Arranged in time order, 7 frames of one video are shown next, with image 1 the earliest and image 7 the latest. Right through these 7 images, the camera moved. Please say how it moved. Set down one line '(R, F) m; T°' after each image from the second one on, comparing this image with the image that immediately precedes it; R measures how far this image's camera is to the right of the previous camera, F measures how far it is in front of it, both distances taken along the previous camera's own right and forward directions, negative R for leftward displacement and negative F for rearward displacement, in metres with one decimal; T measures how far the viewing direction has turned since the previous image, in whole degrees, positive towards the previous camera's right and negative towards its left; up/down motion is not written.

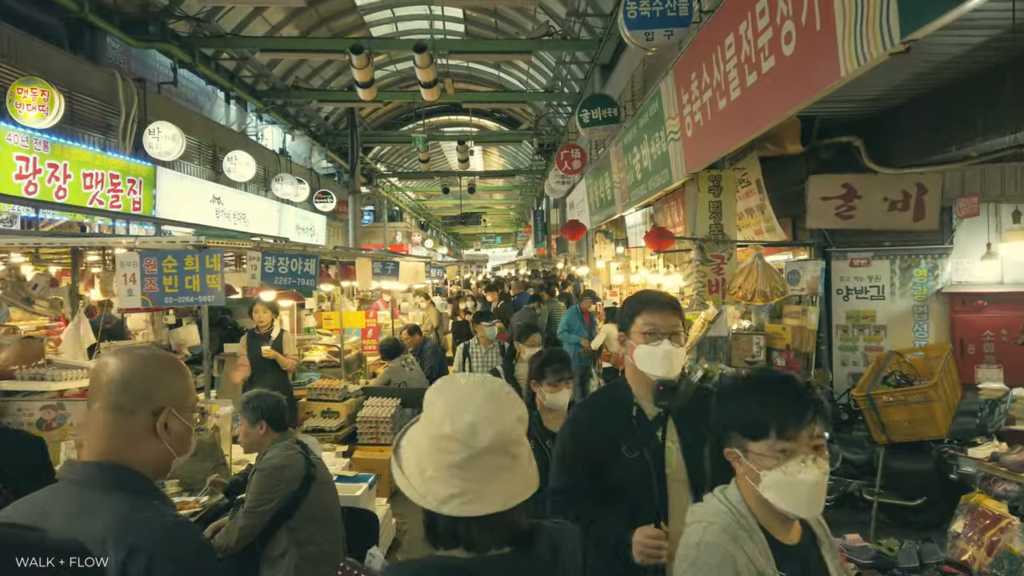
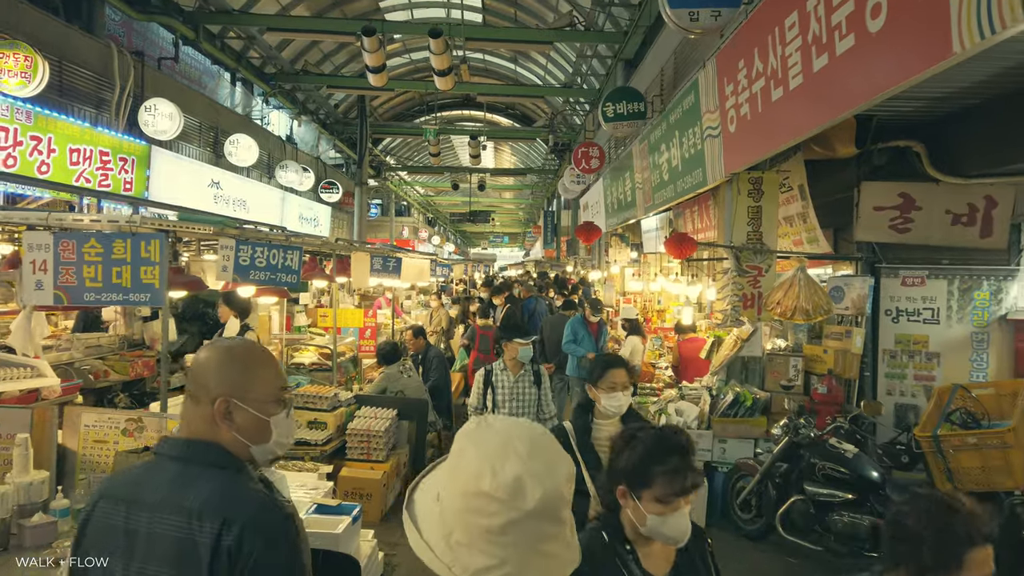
(-0.1, +0.5) m; 0°
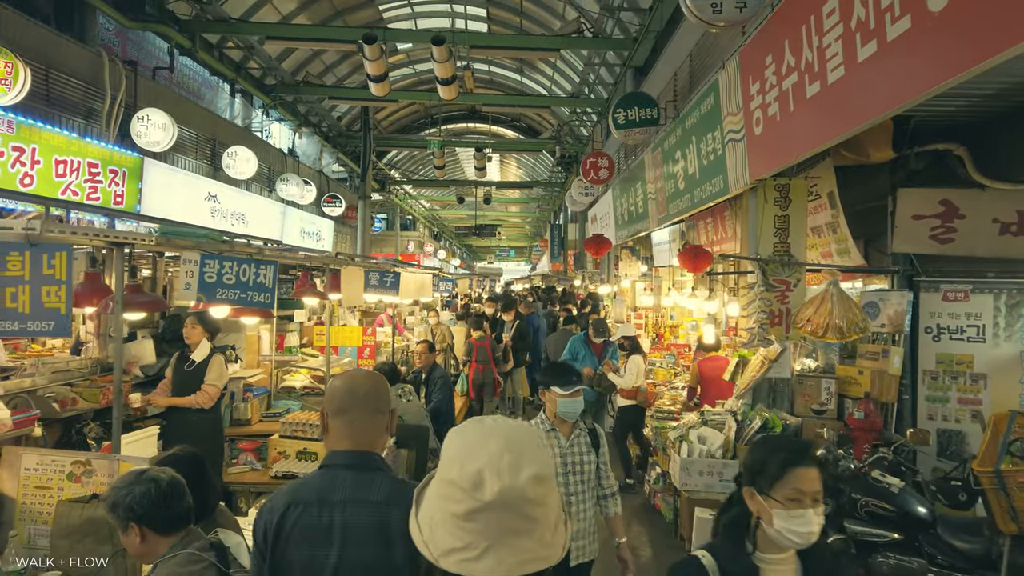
(0.0, +0.4) m; 0°
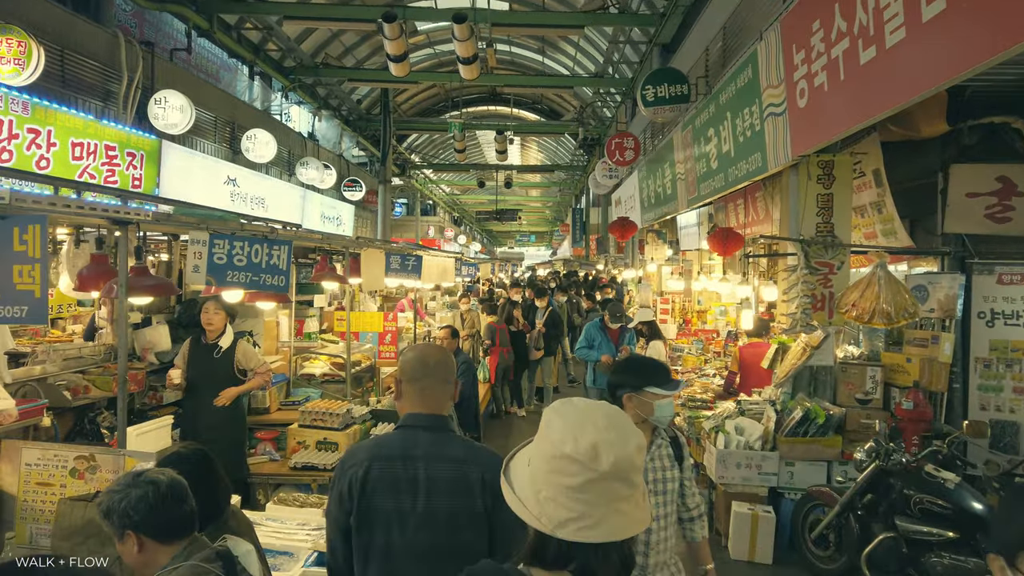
(0.0, +0.2) m; -2°
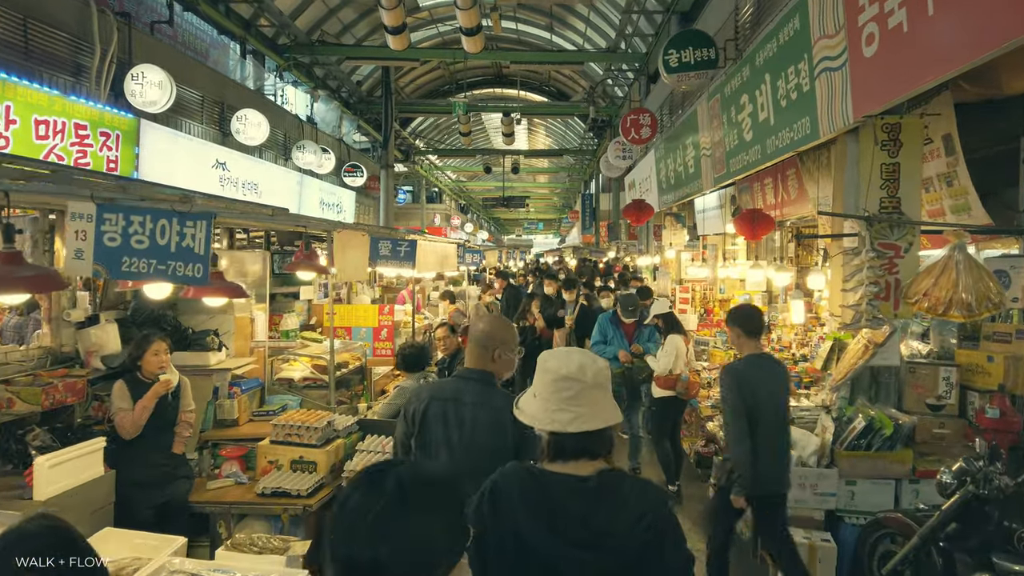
(0.0, +0.6) m; -1°
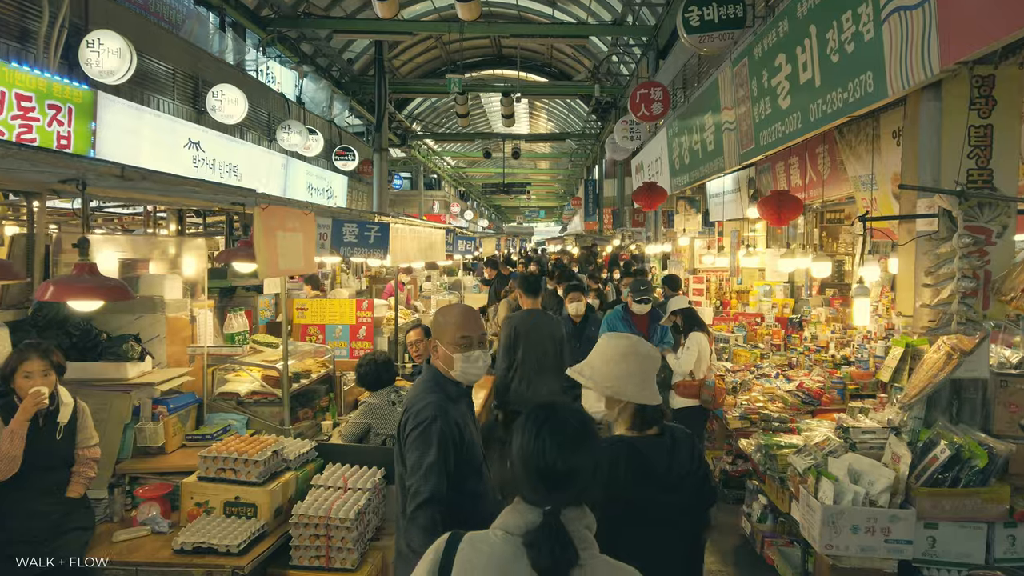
(0.0, +0.7) m; 0°
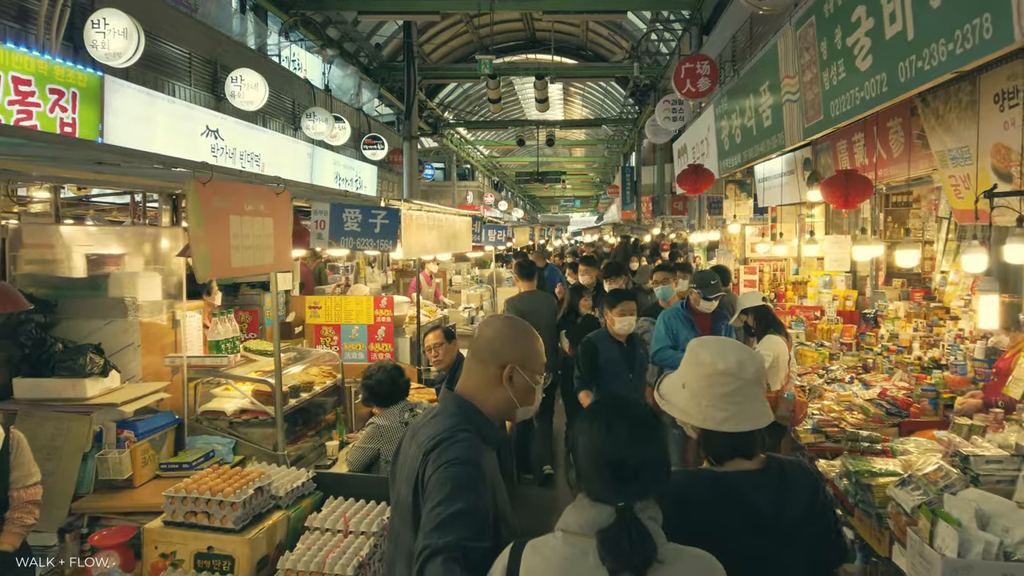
(0.0, +0.5) m; -3°
